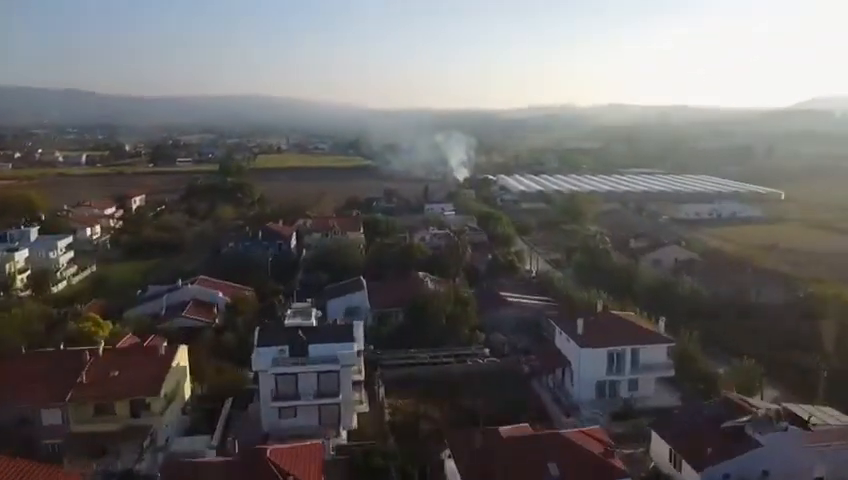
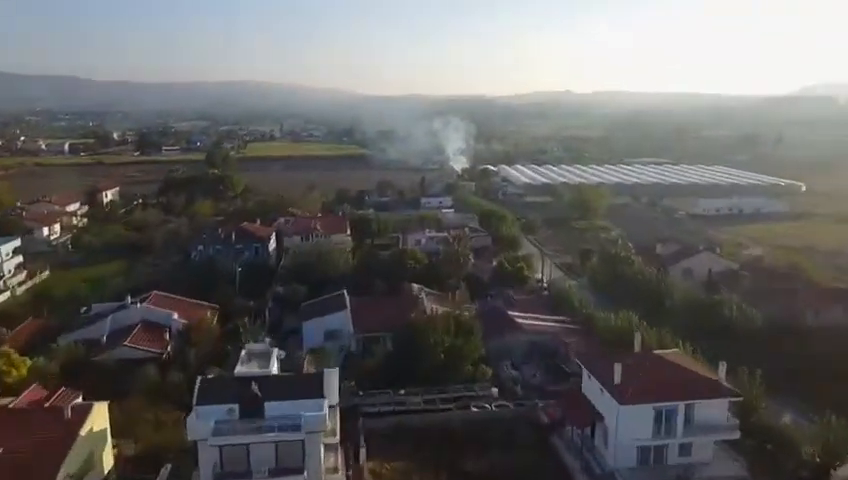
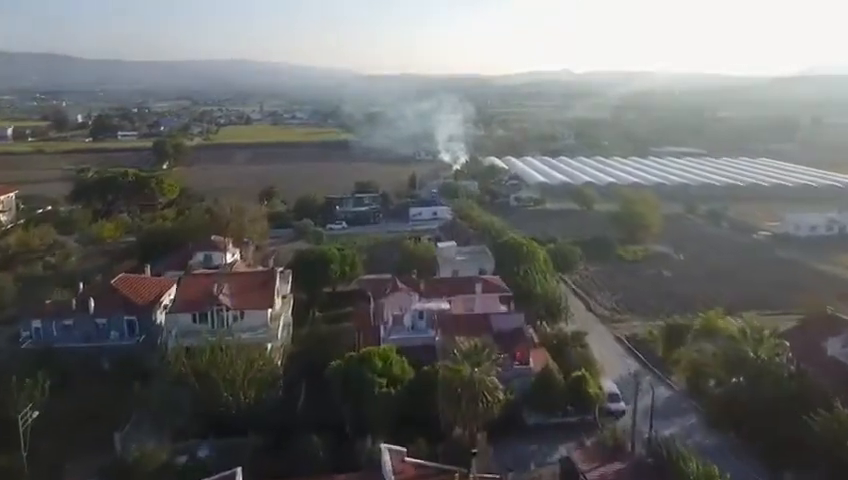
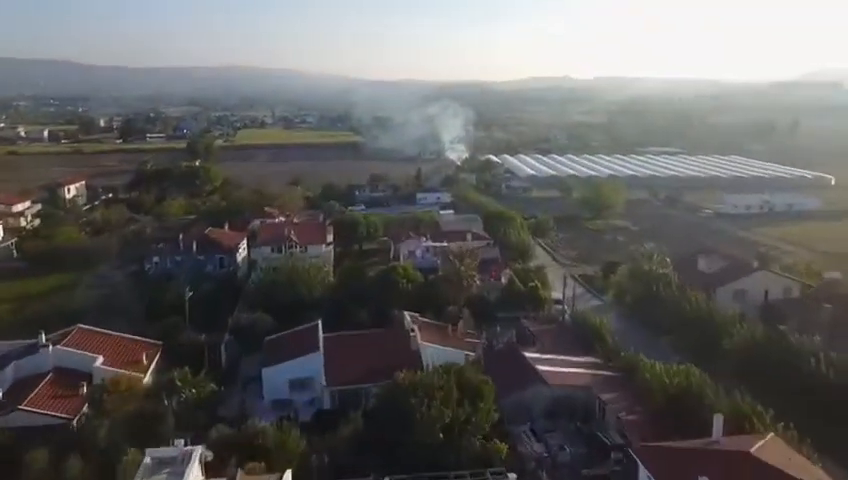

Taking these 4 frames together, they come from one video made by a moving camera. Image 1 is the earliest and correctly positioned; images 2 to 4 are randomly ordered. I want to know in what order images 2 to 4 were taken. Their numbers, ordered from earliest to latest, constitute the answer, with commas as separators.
2, 4, 3
